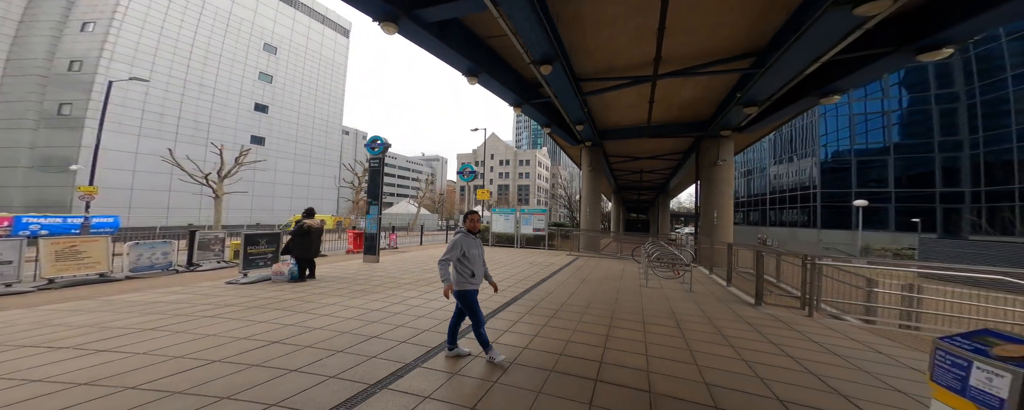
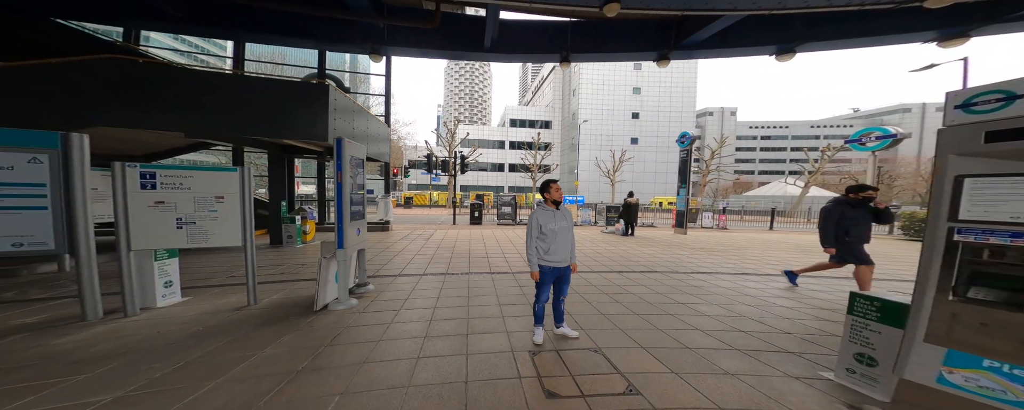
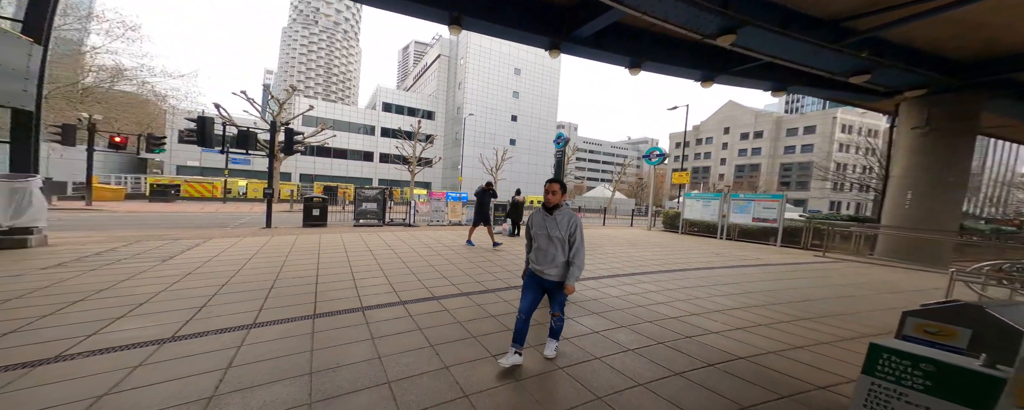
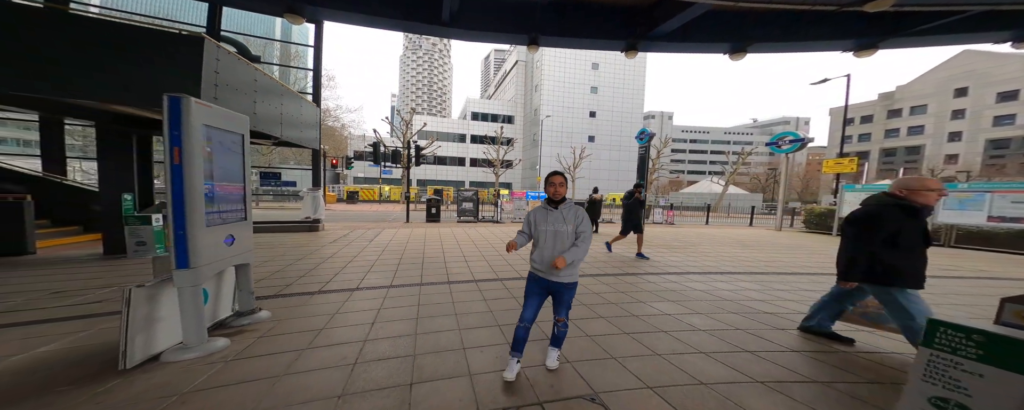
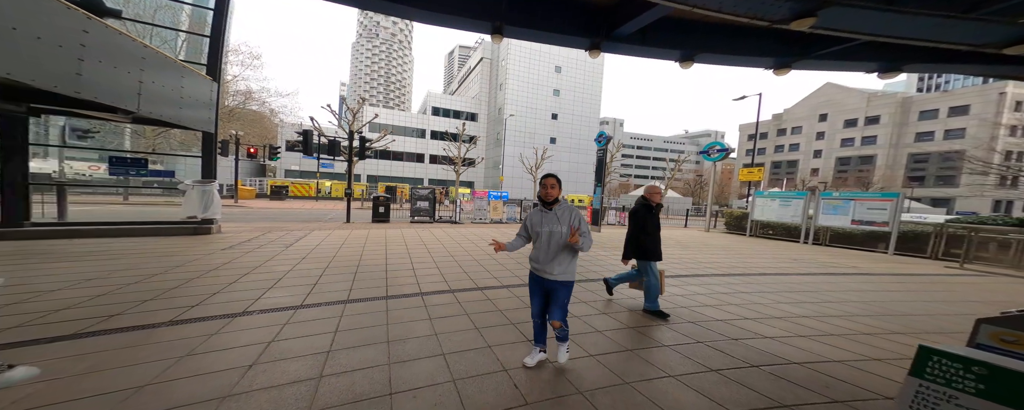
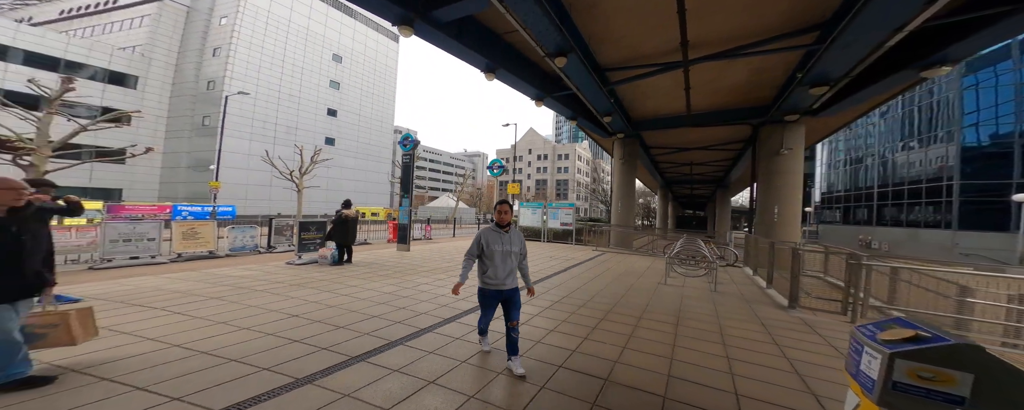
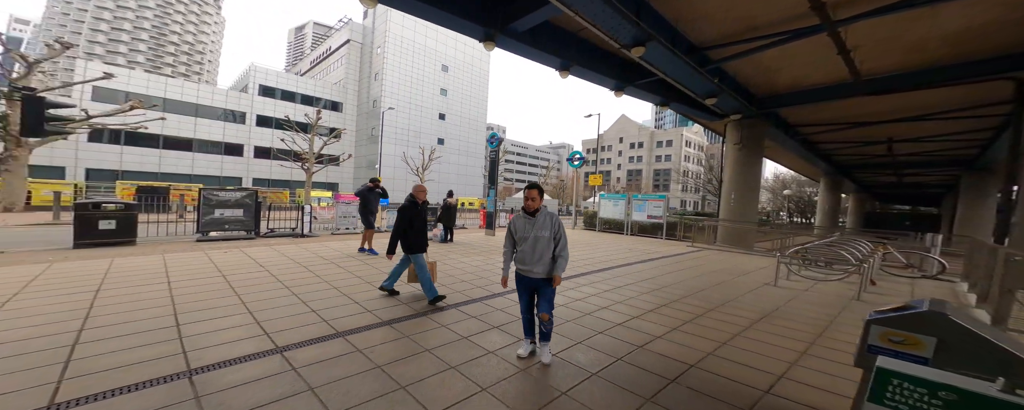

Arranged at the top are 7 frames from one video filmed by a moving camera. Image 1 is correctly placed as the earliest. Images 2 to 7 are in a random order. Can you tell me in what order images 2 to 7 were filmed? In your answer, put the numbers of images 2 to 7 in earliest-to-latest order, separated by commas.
6, 7, 3, 5, 4, 2
